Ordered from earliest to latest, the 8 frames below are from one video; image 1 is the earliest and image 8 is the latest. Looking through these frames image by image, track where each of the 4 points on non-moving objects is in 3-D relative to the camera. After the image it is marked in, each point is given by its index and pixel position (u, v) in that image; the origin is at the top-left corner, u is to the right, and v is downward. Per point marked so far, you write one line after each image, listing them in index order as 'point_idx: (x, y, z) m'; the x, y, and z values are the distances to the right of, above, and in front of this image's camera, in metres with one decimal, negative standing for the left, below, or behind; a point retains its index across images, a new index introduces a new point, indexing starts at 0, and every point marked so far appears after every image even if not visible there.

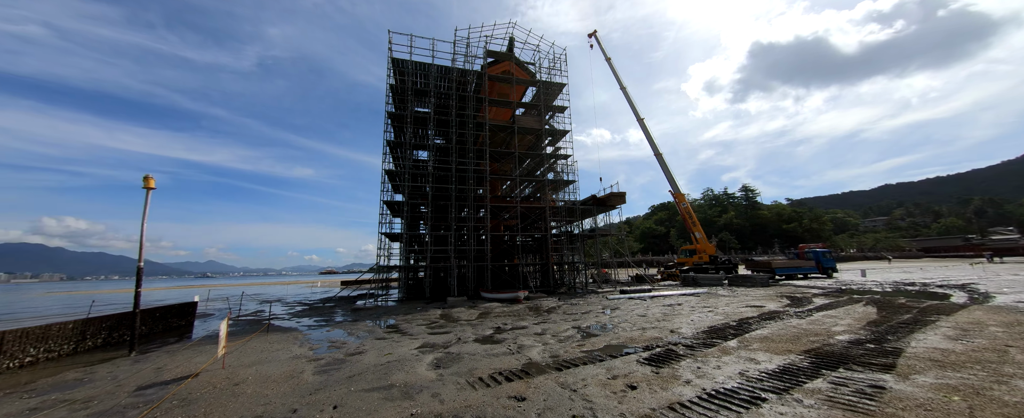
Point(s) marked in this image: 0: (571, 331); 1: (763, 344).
0: (+1.7, -3.8, +8.4) m
1: (+5.6, -3.0, +6.1) m
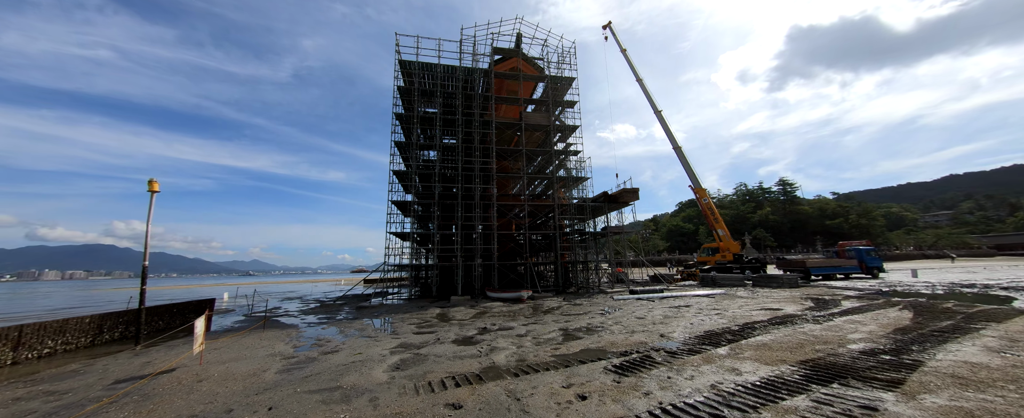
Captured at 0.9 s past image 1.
0: (+1.1, -3.7, +8.0) m
1: (+4.8, -2.9, +5.4) m
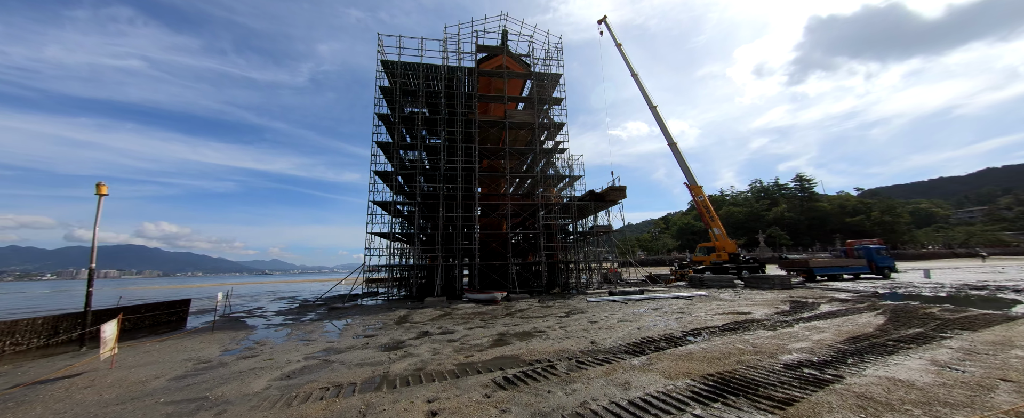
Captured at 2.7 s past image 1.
0: (-0.7, -3.7, +7.7) m
1: (+2.9, -2.9, +5.0) m
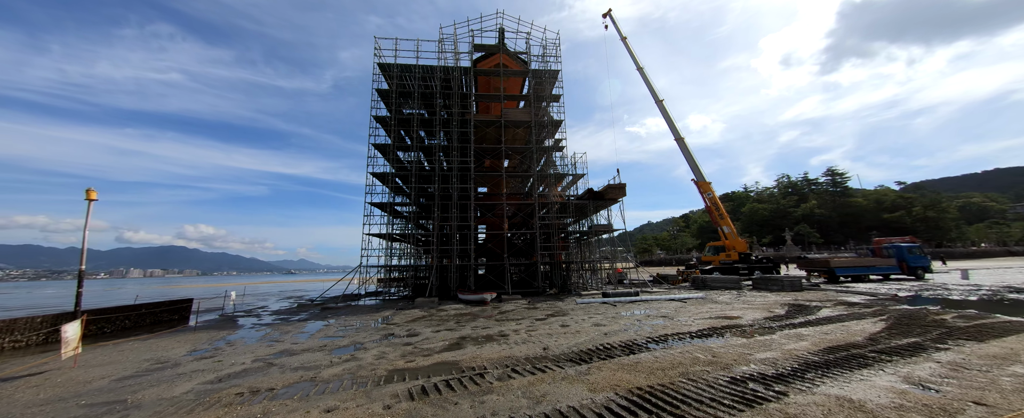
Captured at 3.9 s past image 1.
0: (-1.9, -3.7, +7.6) m
1: (+1.6, -2.8, +4.7) m
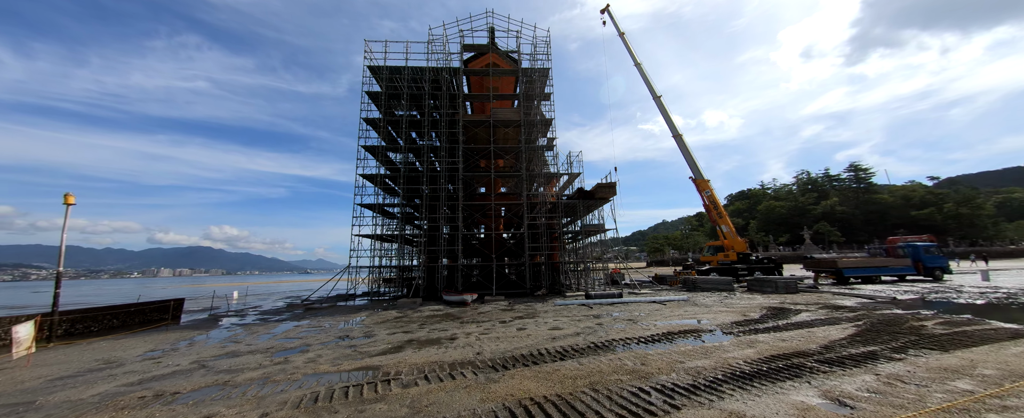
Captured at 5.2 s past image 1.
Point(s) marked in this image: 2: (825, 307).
0: (-3.4, -3.8, +7.5) m
1: (0.0, -2.9, +4.5) m
2: (+14.1, -4.4, +12.3) m
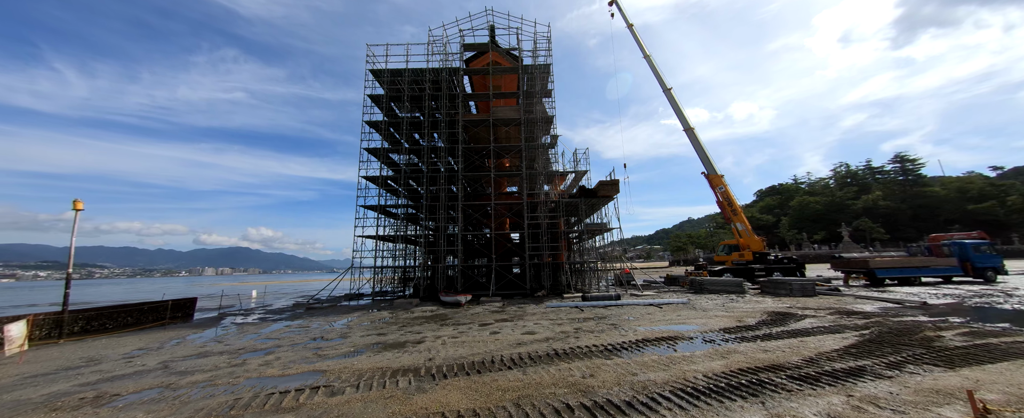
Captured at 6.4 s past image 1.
0: (-4.3, -3.8, +7.5) m
1: (-1.2, -2.9, +4.3) m
2: (+13.4, -4.3, +11.2) m
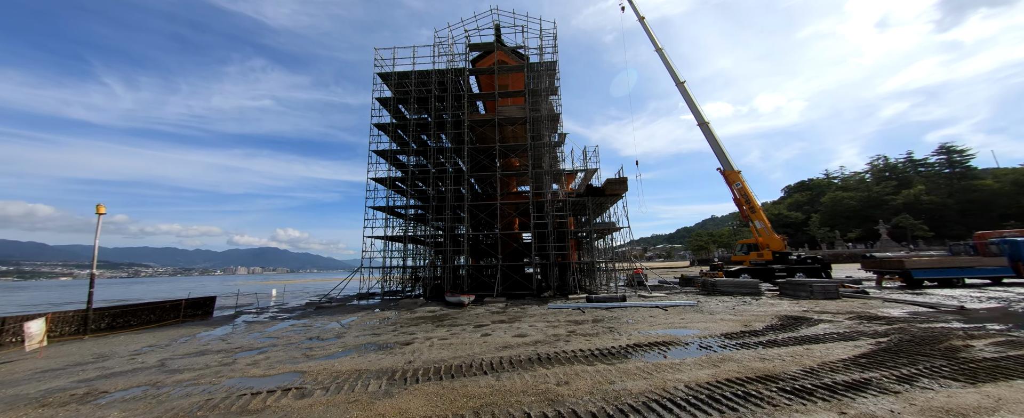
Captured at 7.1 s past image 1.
0: (-4.7, -3.9, +7.6) m
1: (-1.7, -2.9, +4.2) m
2: (+13.3, -4.1, +10.4) m
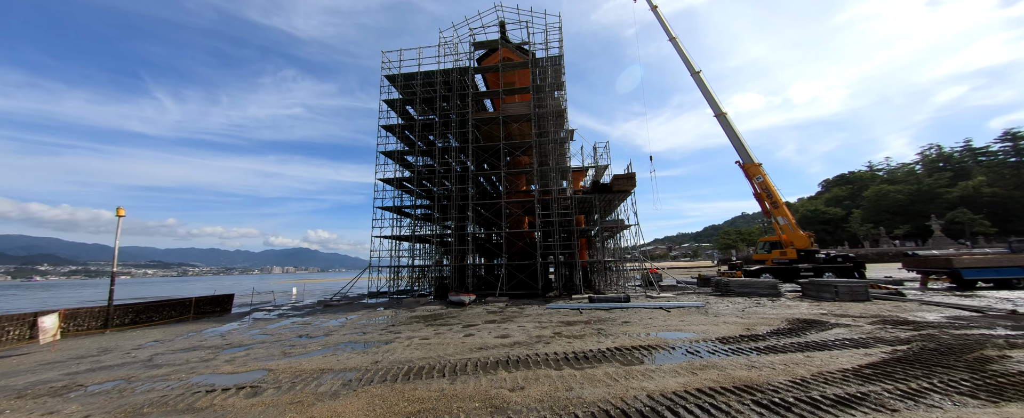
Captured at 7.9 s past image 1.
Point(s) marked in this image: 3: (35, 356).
0: (-5.3, -3.9, +7.6) m
1: (-2.5, -2.9, +4.1) m
2: (+12.8, -3.9, +9.4) m
3: (-12.5, -3.9, +7.2) m
